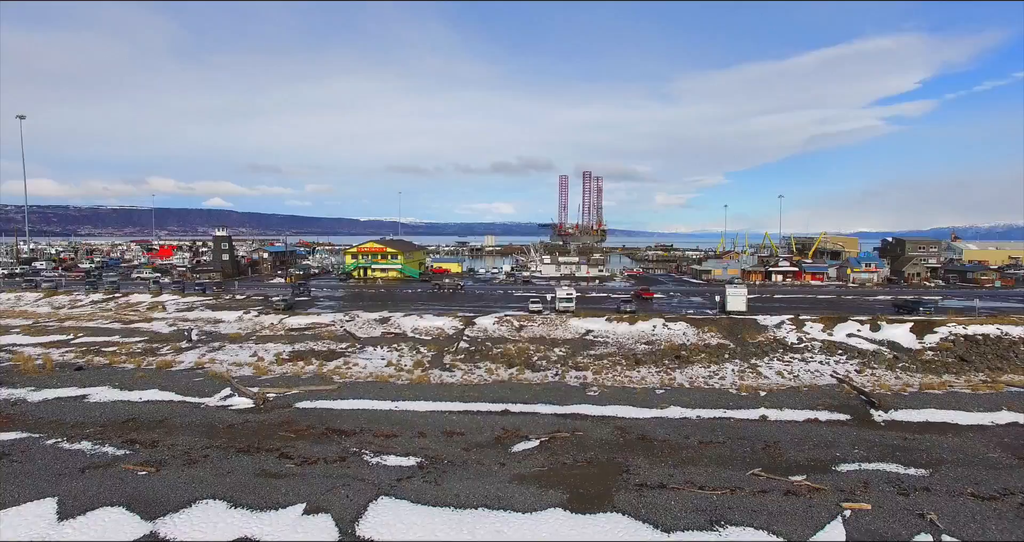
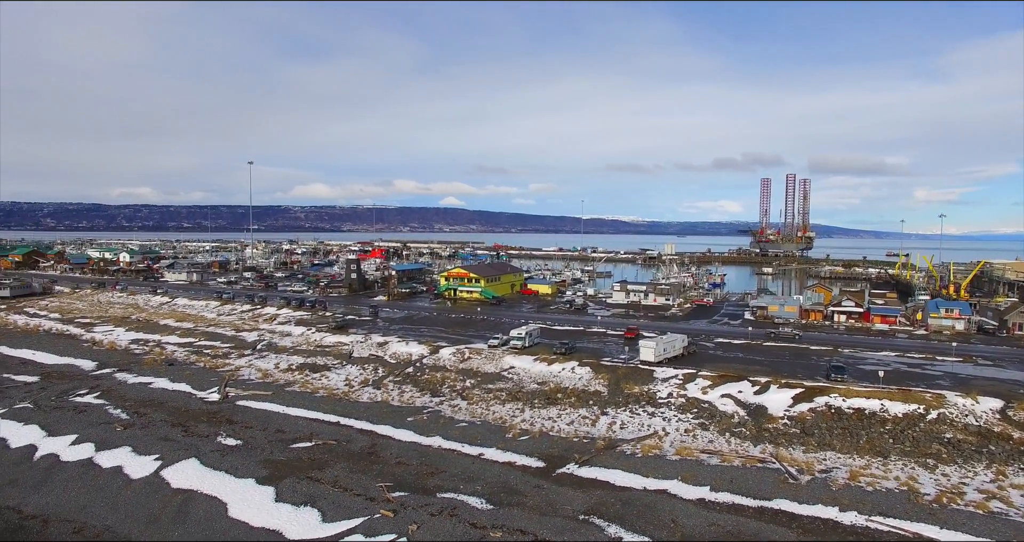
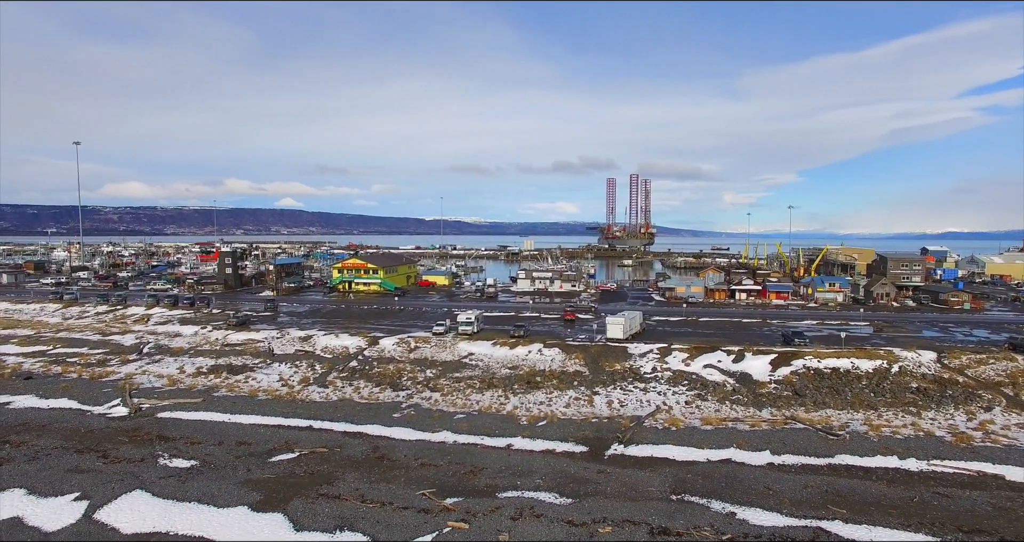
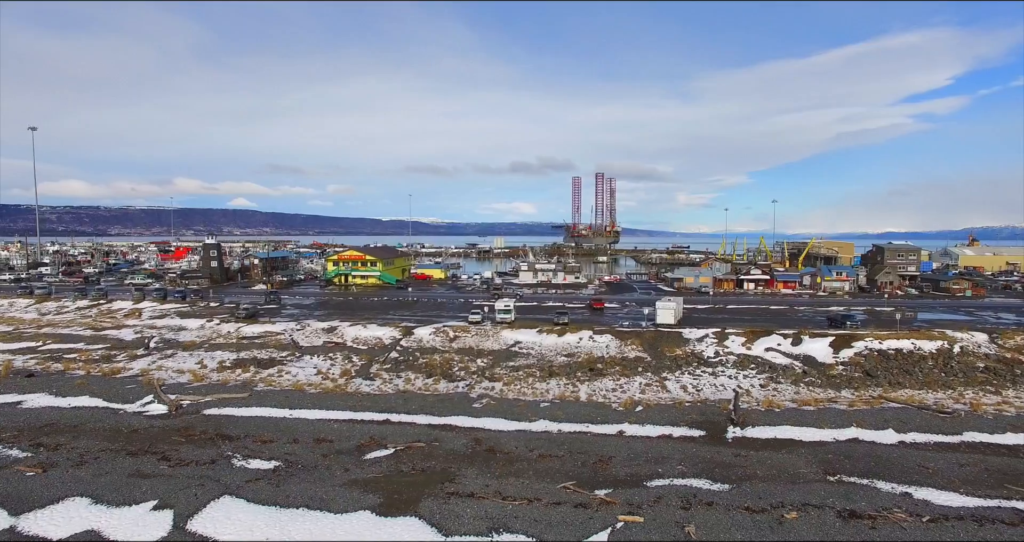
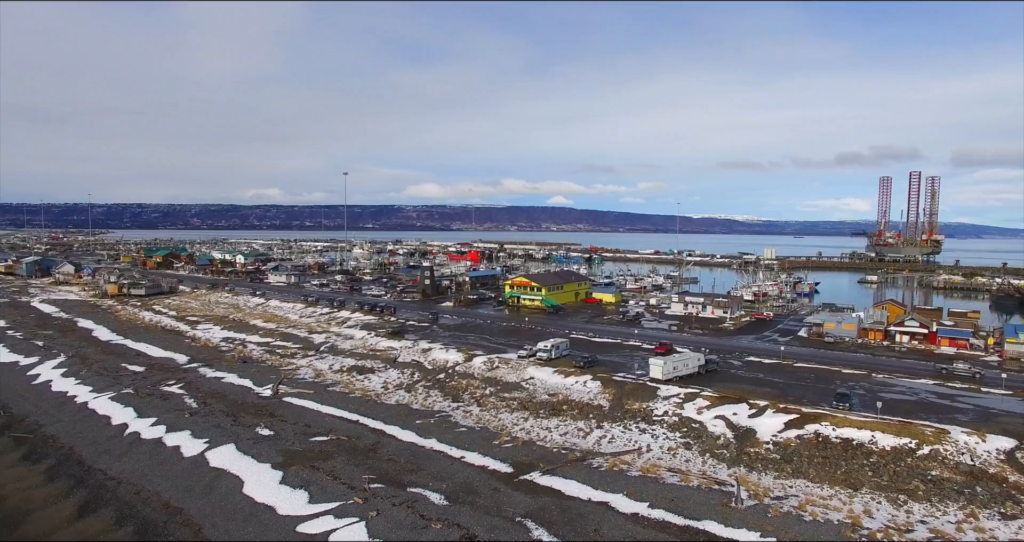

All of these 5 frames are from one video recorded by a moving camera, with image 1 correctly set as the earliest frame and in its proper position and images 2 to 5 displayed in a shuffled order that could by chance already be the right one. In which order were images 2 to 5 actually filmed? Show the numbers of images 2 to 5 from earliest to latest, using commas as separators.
4, 3, 2, 5
